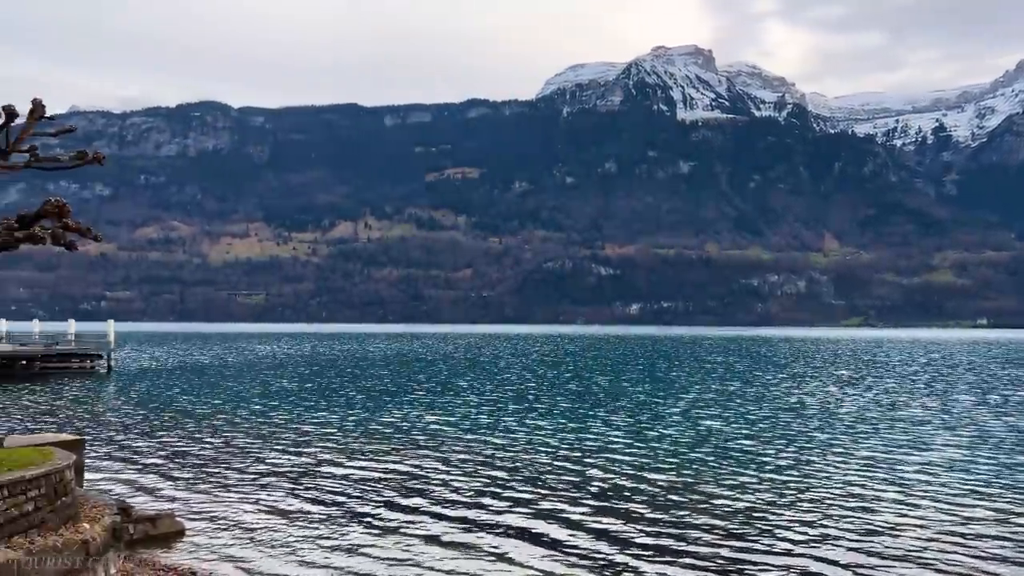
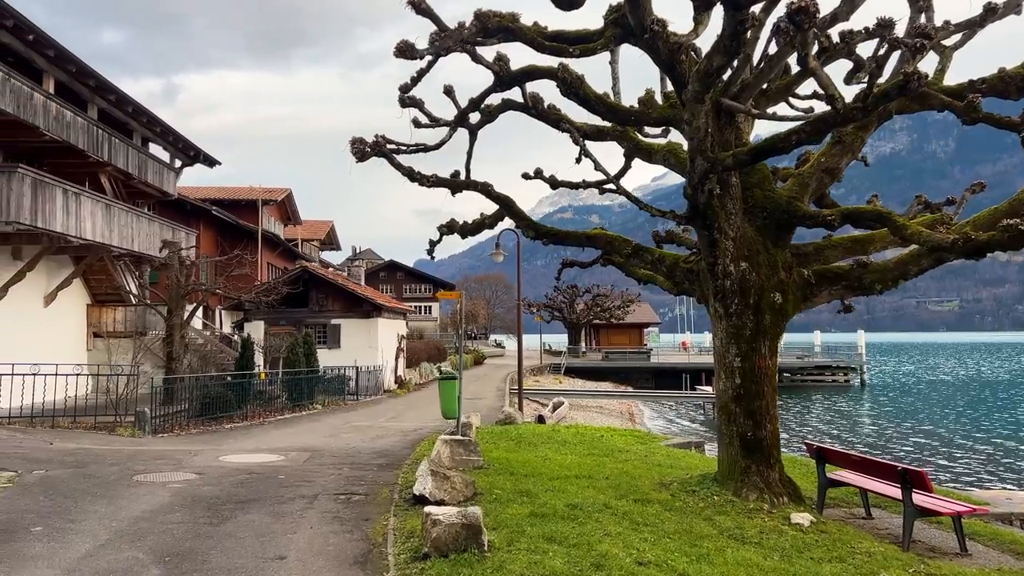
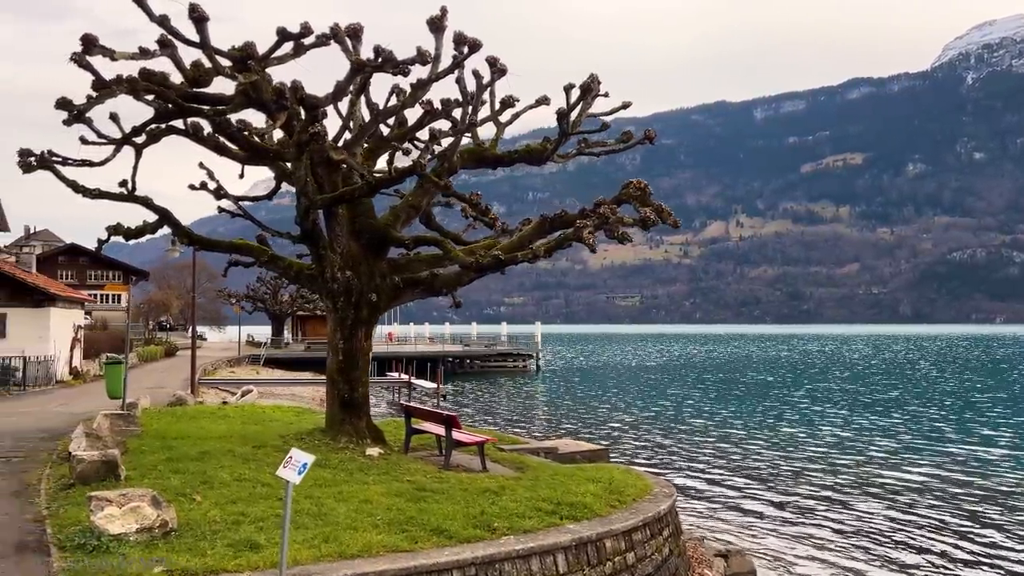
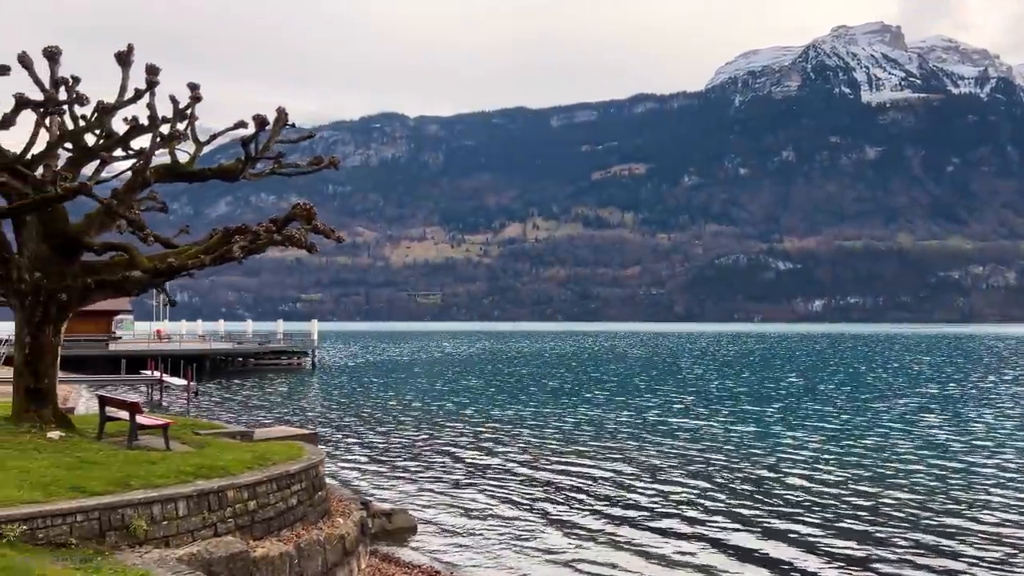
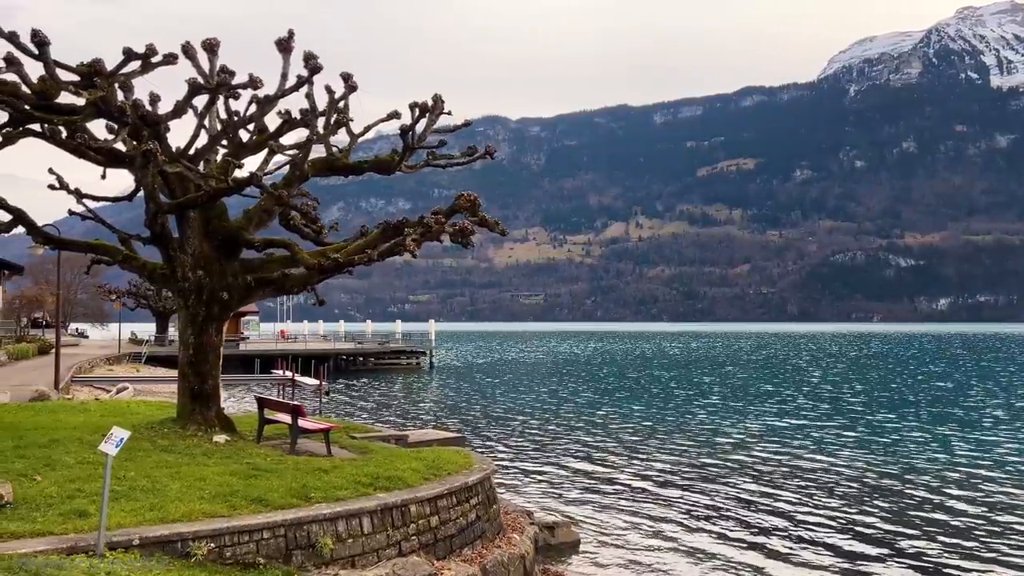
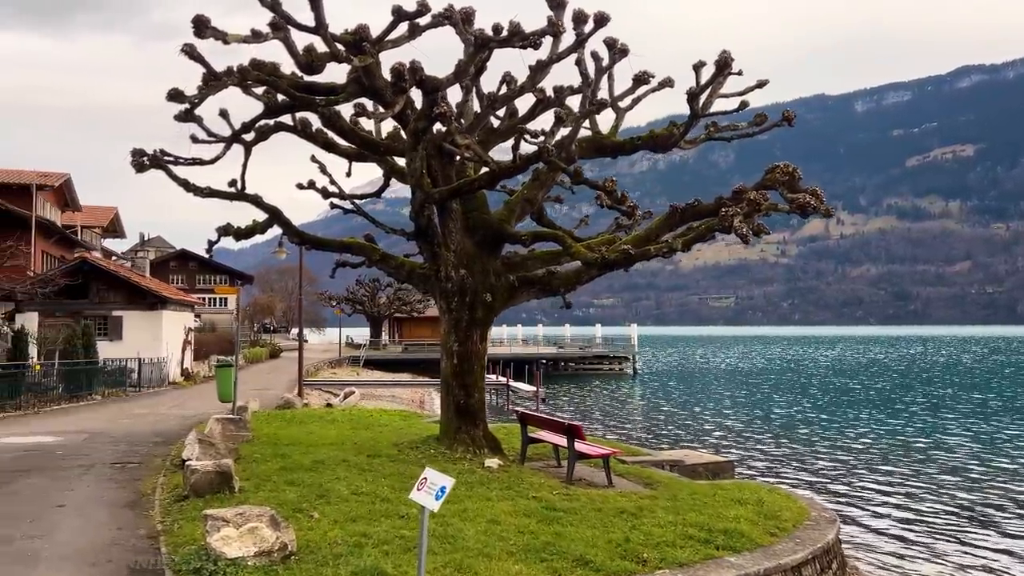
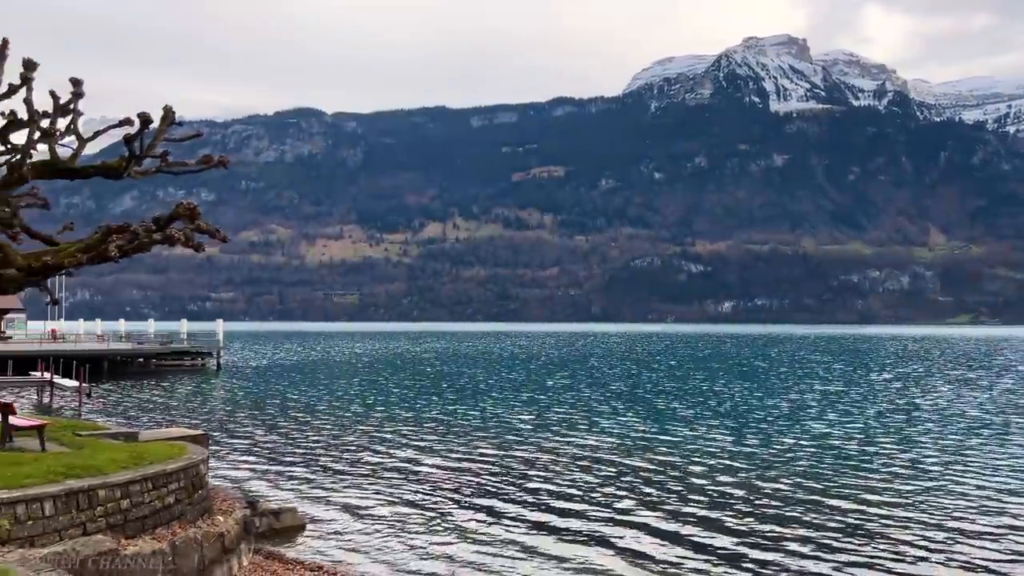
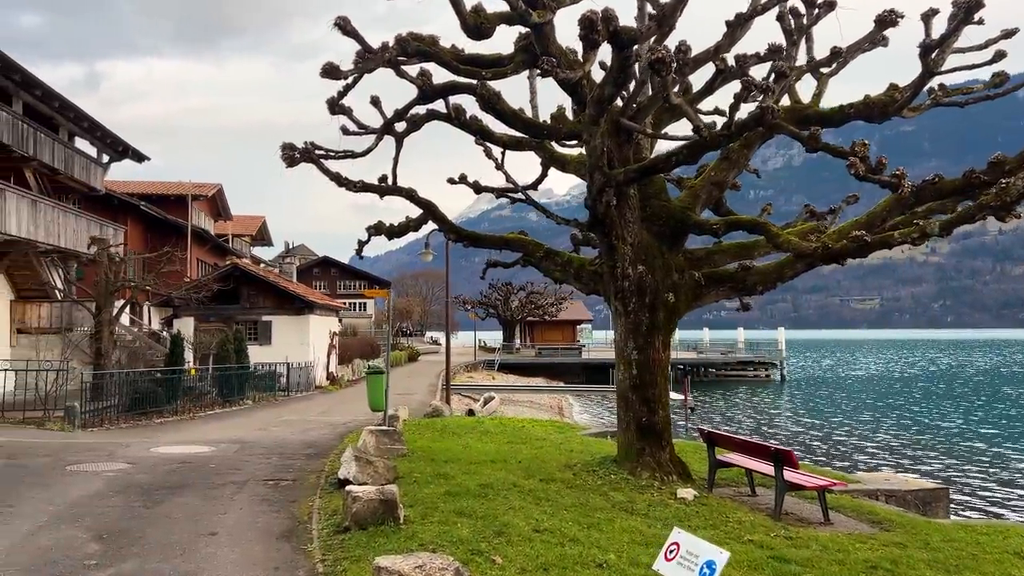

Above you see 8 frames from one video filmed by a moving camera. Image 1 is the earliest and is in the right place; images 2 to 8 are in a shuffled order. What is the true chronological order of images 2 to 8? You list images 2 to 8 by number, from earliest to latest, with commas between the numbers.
7, 4, 5, 3, 6, 8, 2
